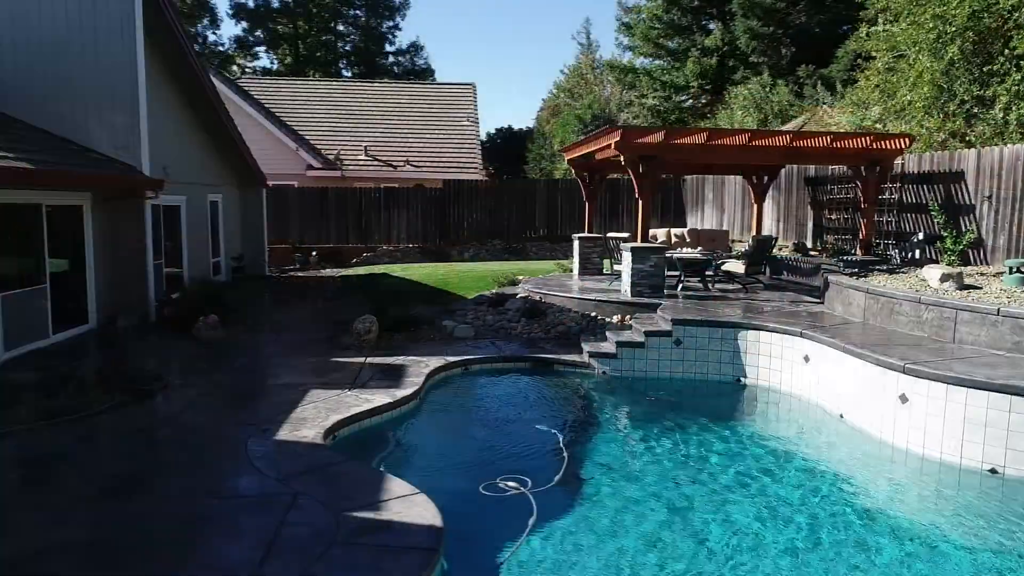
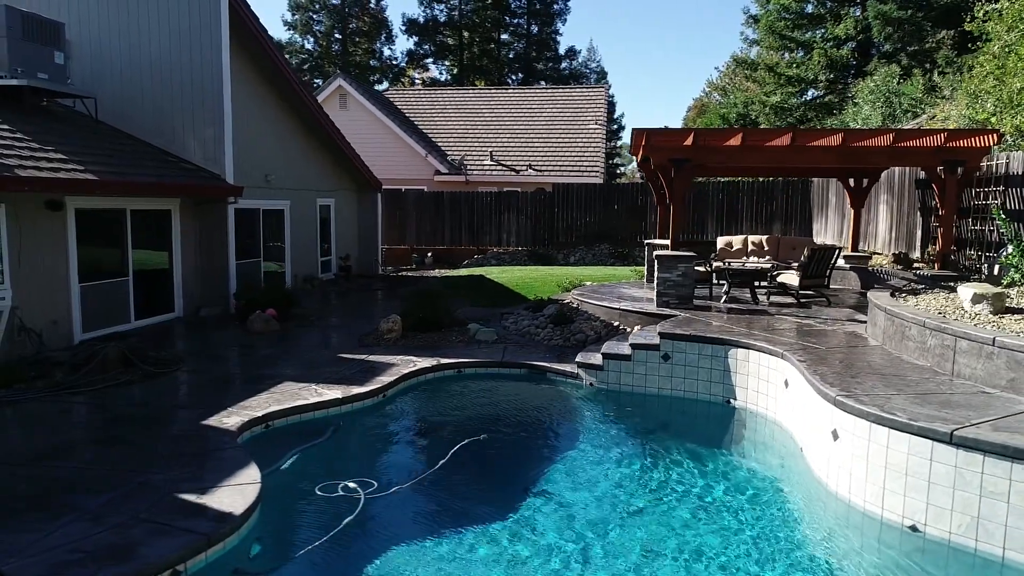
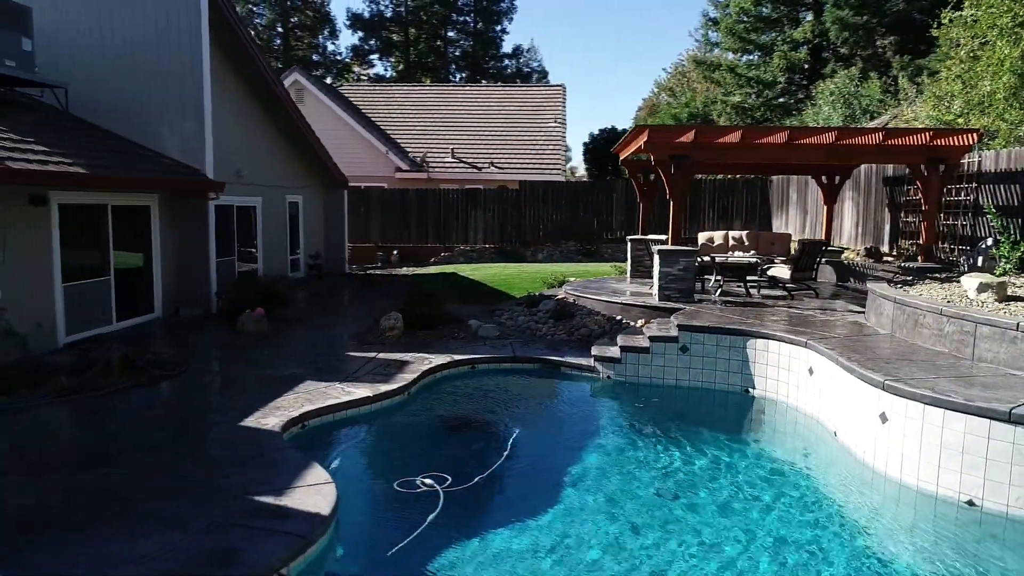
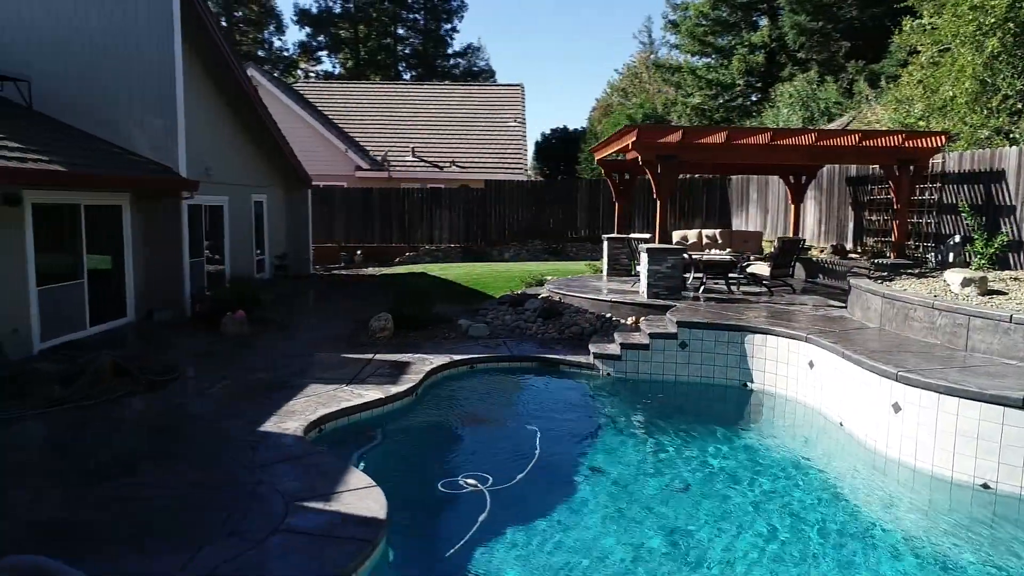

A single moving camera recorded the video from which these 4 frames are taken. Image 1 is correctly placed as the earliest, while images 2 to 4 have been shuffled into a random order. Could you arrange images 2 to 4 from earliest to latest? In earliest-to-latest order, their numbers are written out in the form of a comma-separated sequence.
4, 3, 2
